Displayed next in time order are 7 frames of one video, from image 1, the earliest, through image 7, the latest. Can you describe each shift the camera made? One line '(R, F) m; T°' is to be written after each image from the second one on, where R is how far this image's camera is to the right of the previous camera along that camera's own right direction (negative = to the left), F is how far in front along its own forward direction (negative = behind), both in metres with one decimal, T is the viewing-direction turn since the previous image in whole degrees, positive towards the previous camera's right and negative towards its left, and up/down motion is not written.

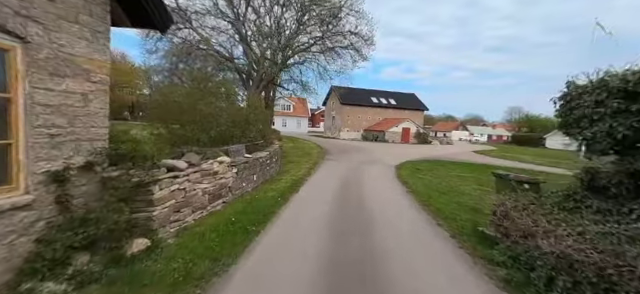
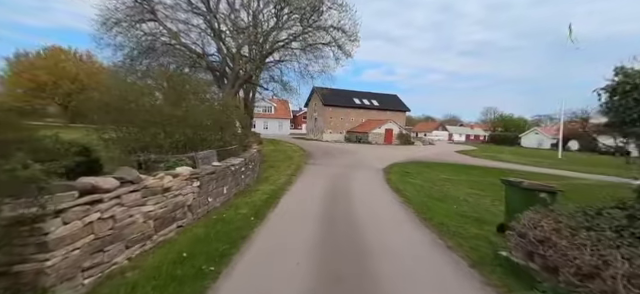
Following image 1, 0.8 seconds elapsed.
(0.0, +1.2) m; +4°
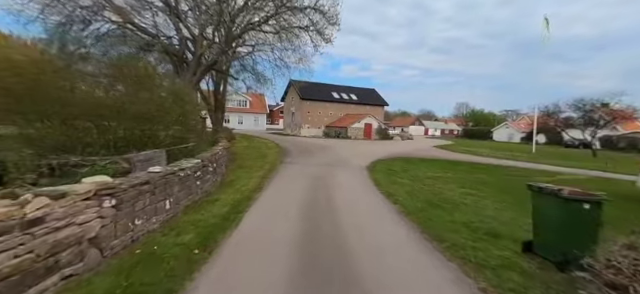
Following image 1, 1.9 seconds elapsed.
(+0.1, +1.7) m; +5°
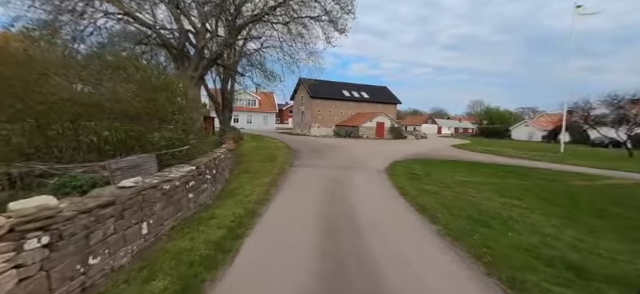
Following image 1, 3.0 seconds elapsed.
(-0.2, +1.4) m; -2°
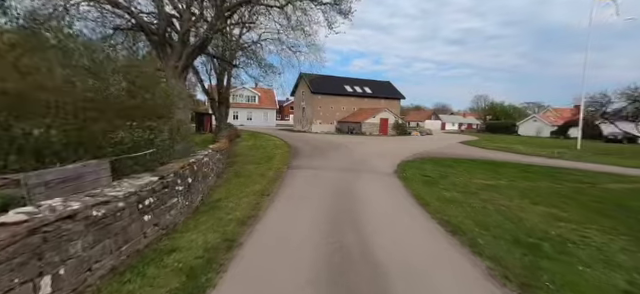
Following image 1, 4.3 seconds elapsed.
(0.0, +1.6) m; 0°
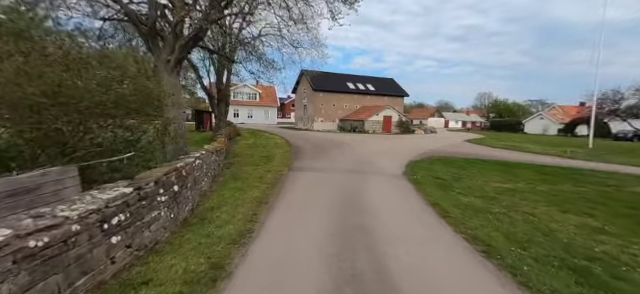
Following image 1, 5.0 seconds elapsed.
(-0.1, +0.8) m; 0°
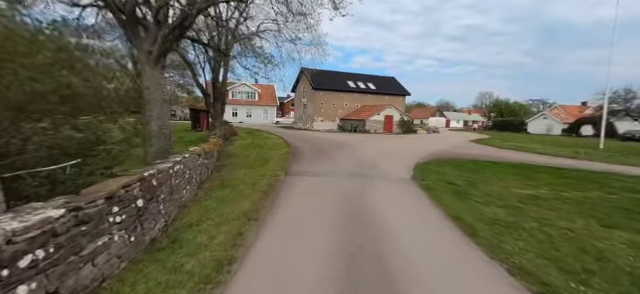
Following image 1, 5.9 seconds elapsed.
(0.0, +1.1) m; 0°
